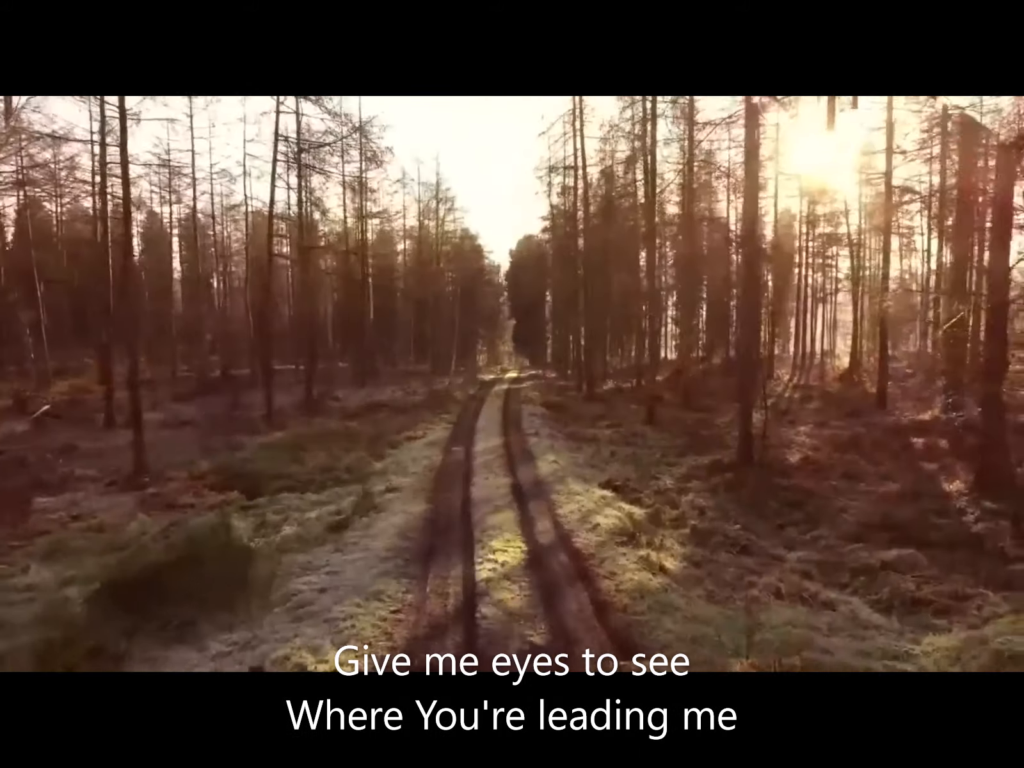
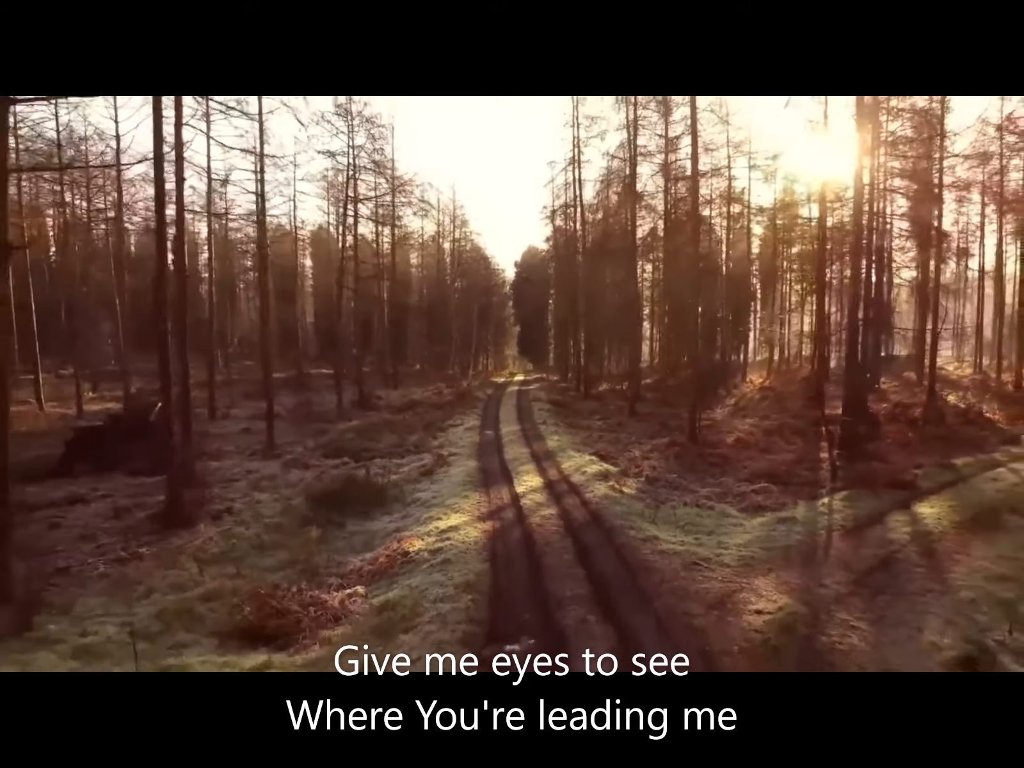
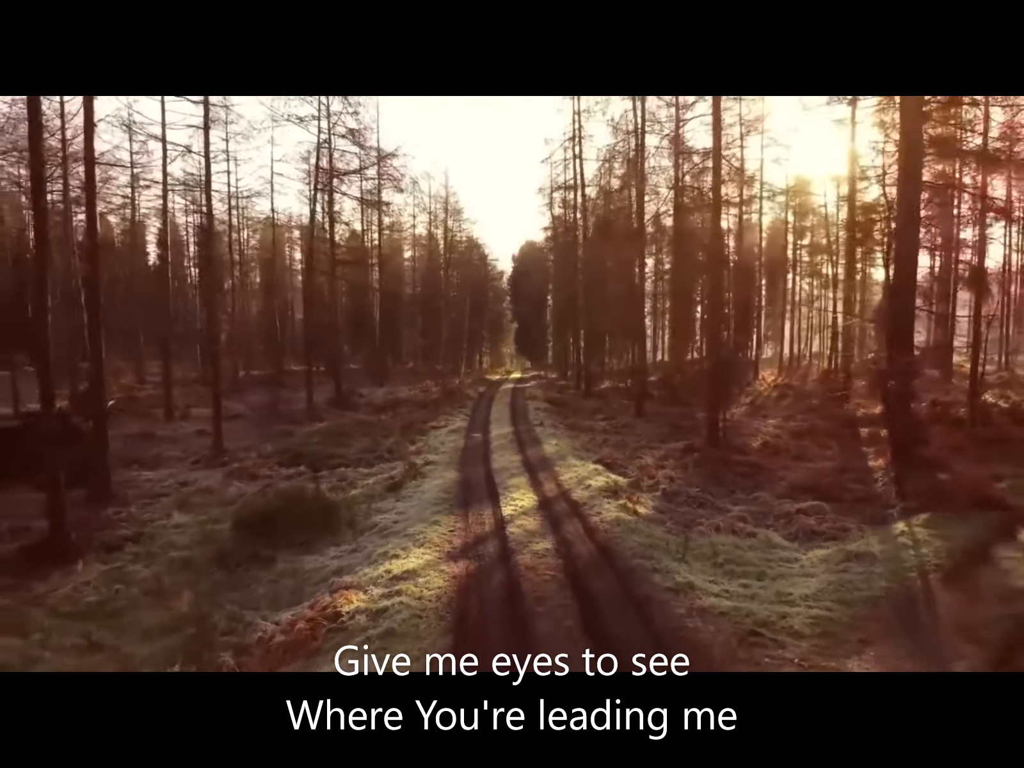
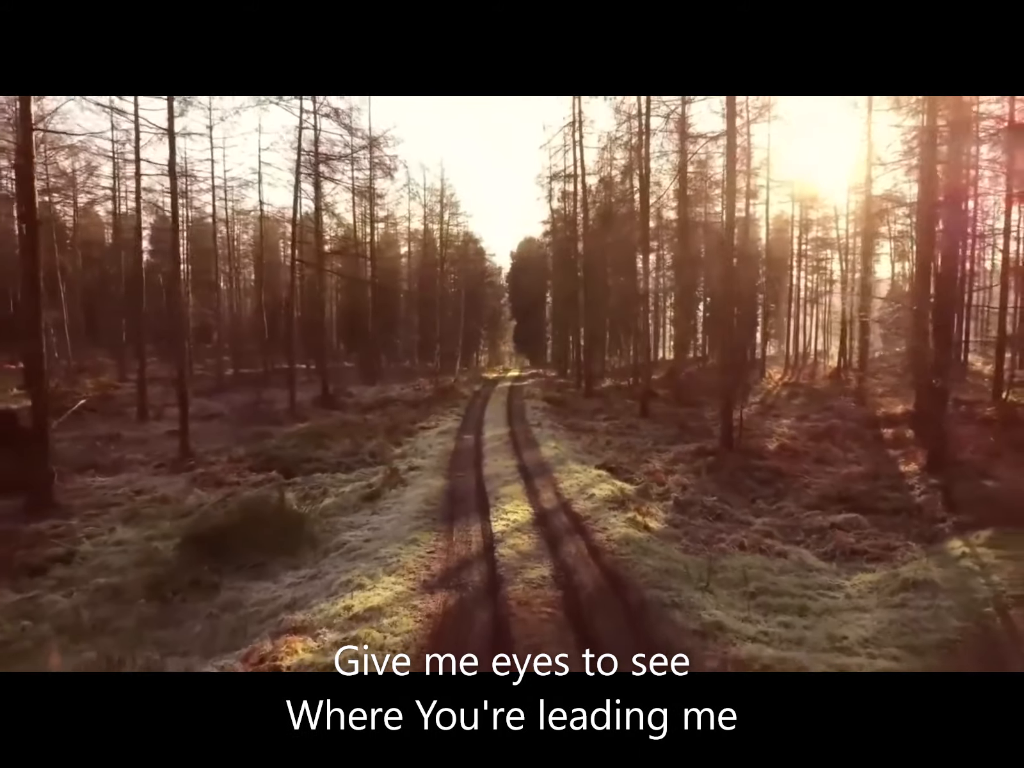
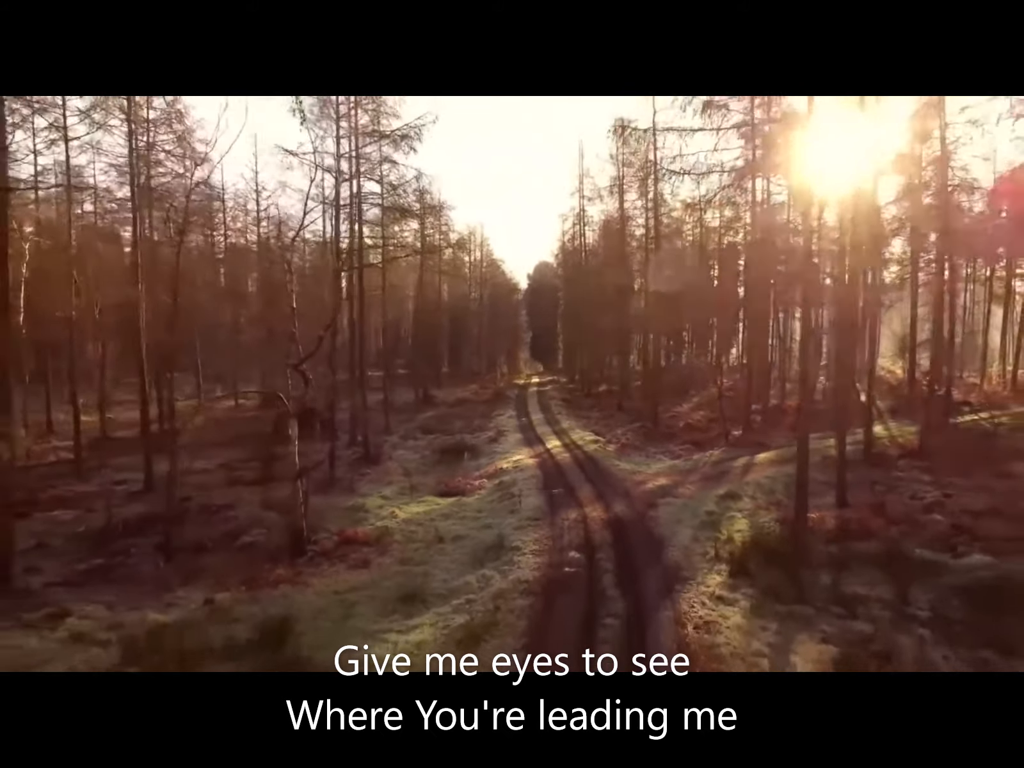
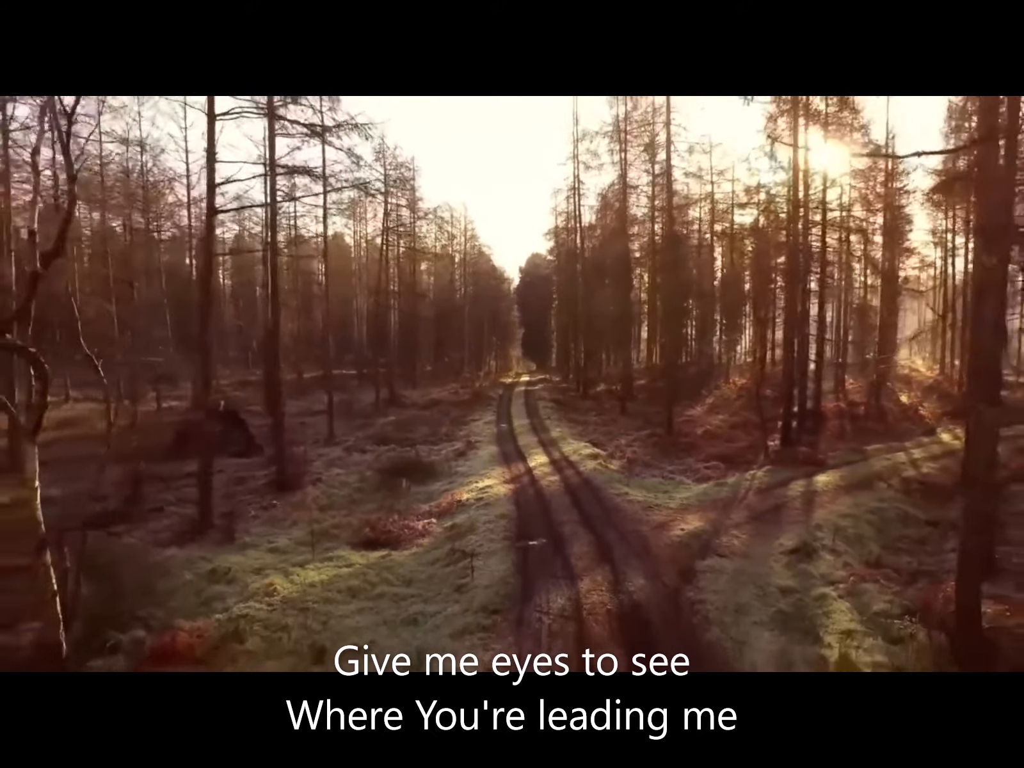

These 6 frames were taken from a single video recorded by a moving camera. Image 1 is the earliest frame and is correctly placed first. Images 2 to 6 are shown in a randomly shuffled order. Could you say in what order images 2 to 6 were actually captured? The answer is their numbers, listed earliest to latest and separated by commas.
4, 3, 2, 6, 5
